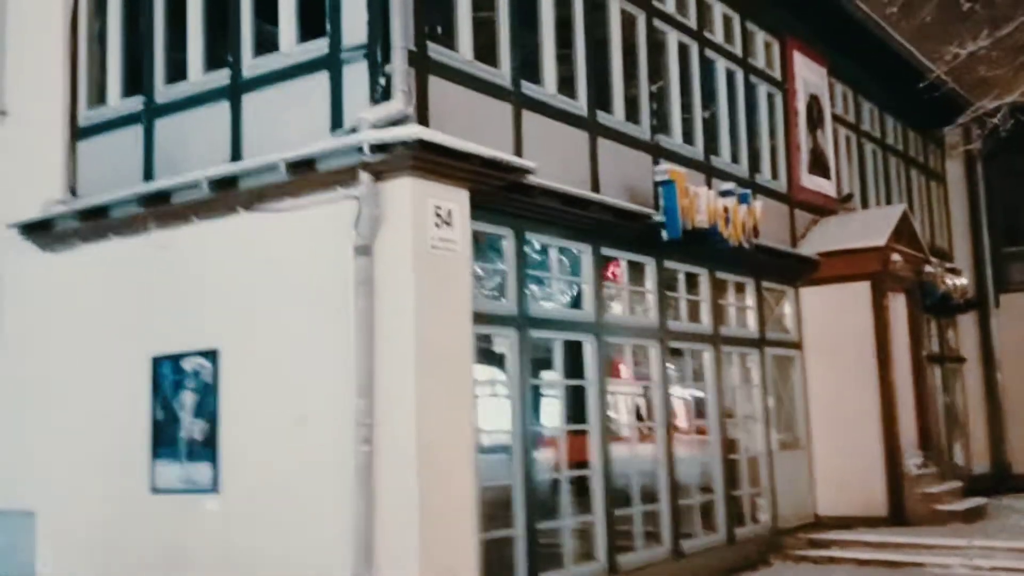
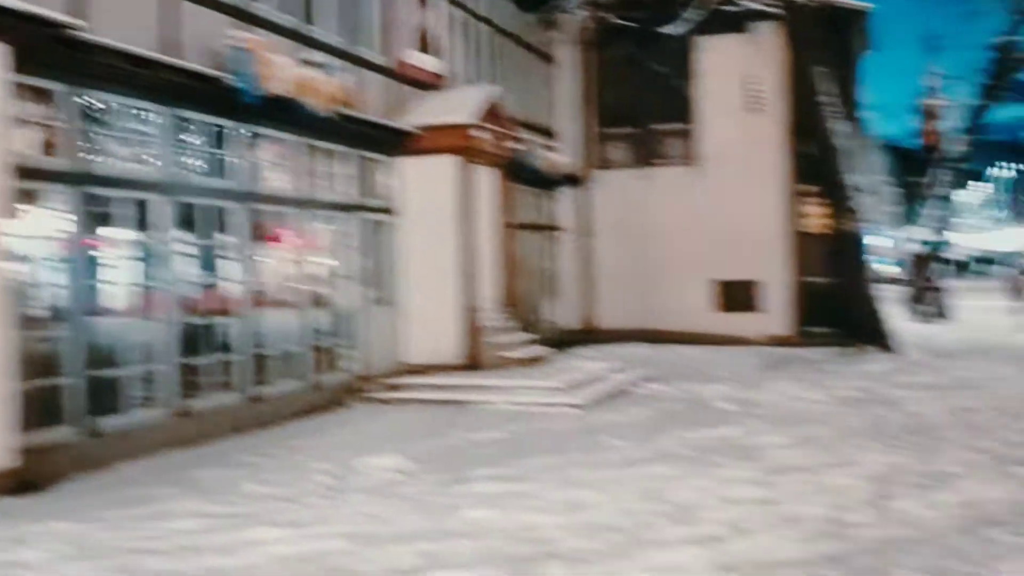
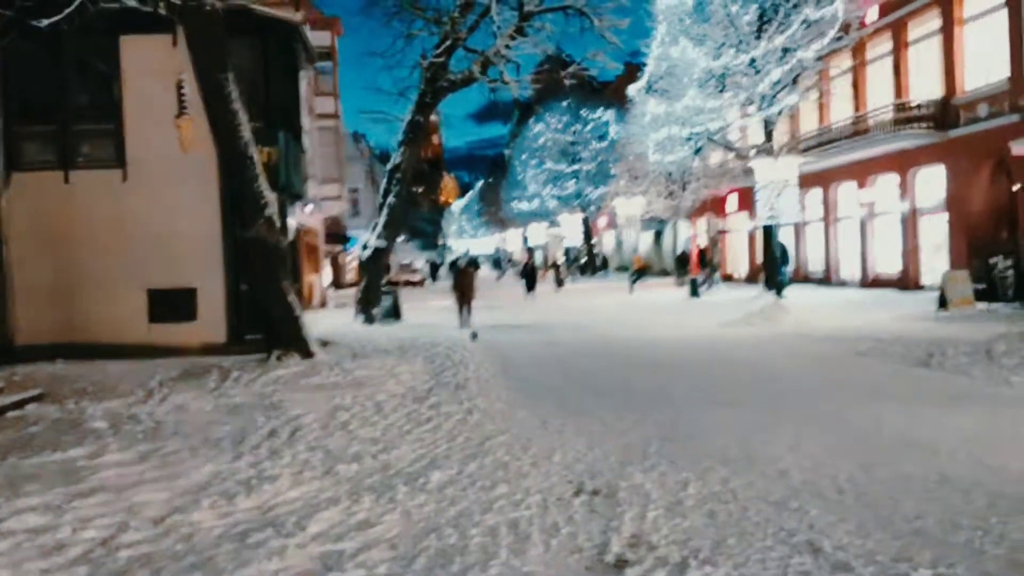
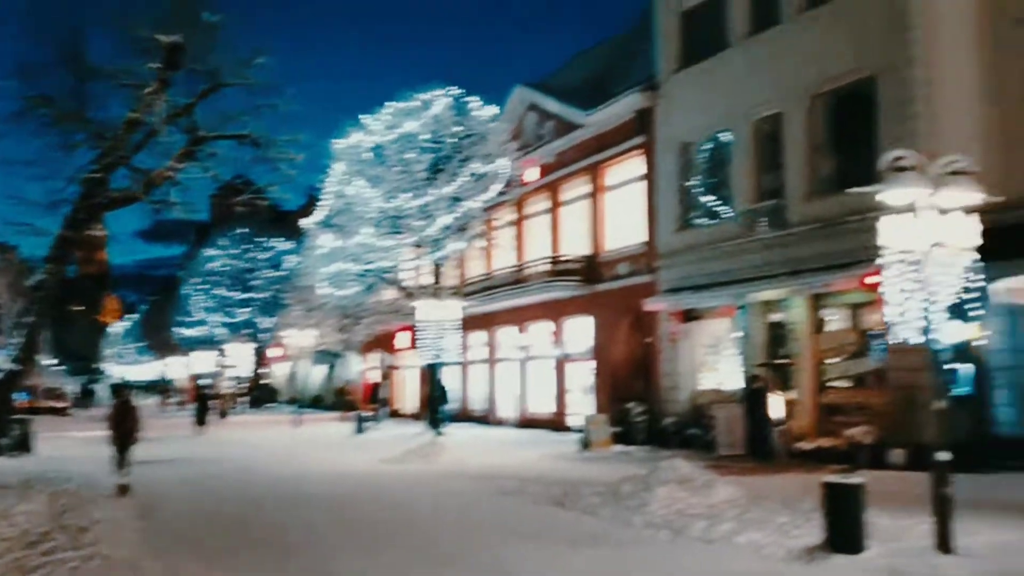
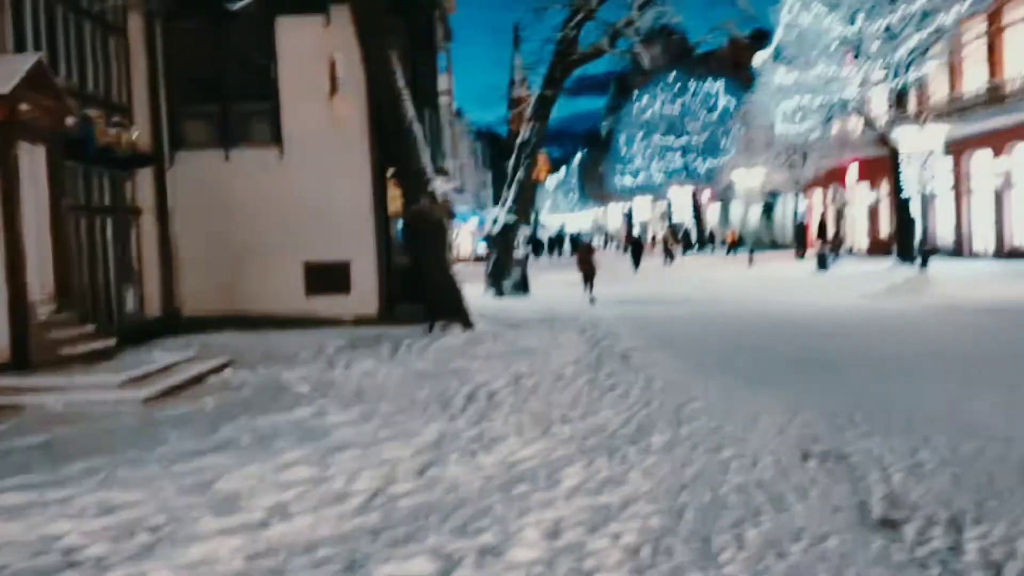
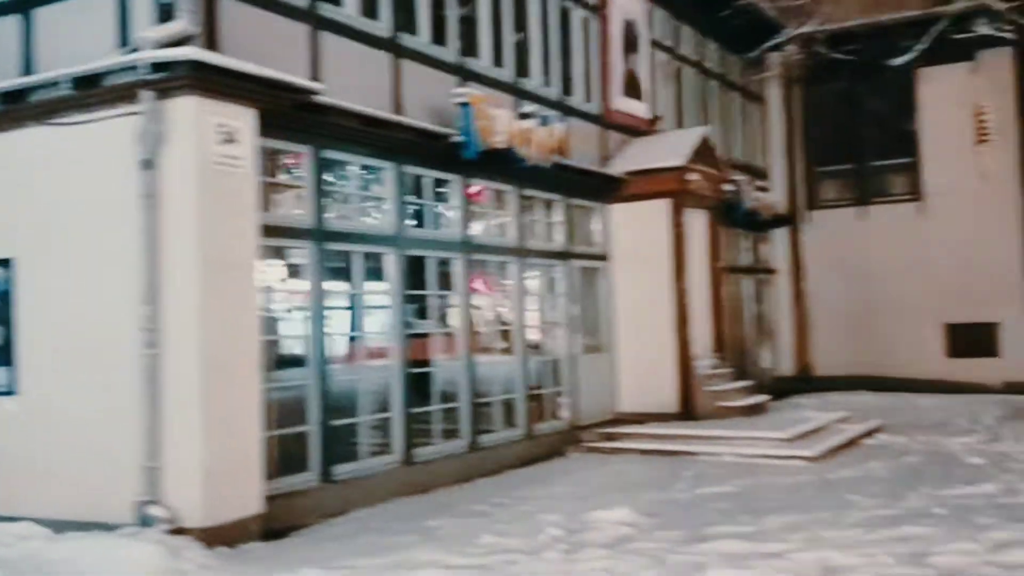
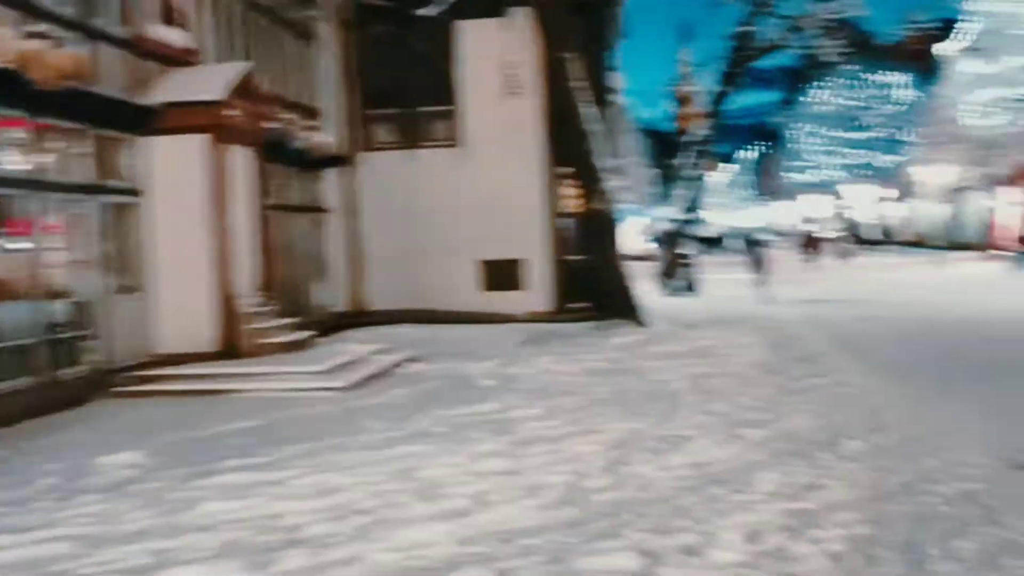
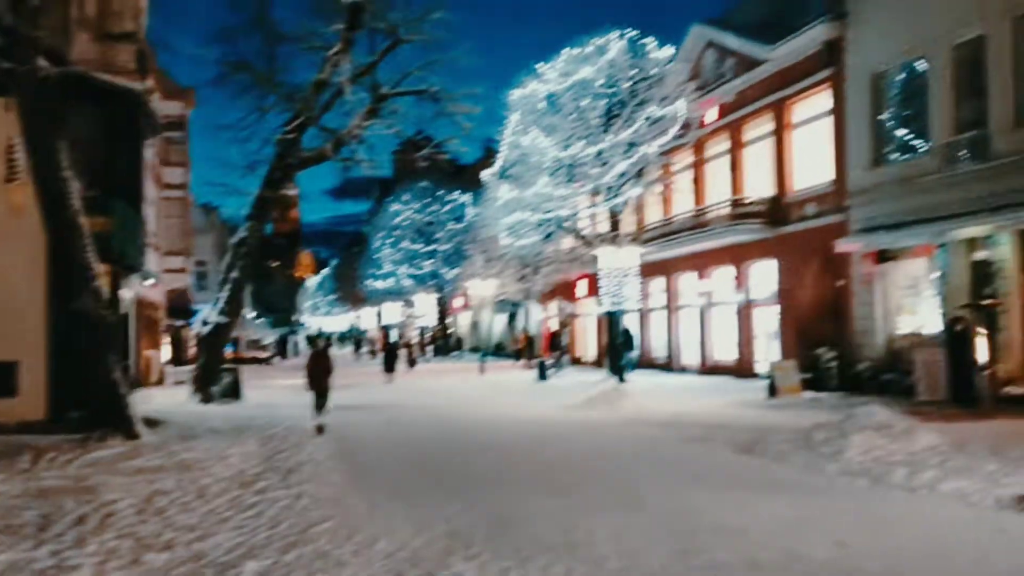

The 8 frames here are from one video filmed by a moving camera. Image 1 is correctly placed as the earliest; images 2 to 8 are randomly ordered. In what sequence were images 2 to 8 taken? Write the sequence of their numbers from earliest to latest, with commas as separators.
6, 2, 7, 5, 3, 8, 4
